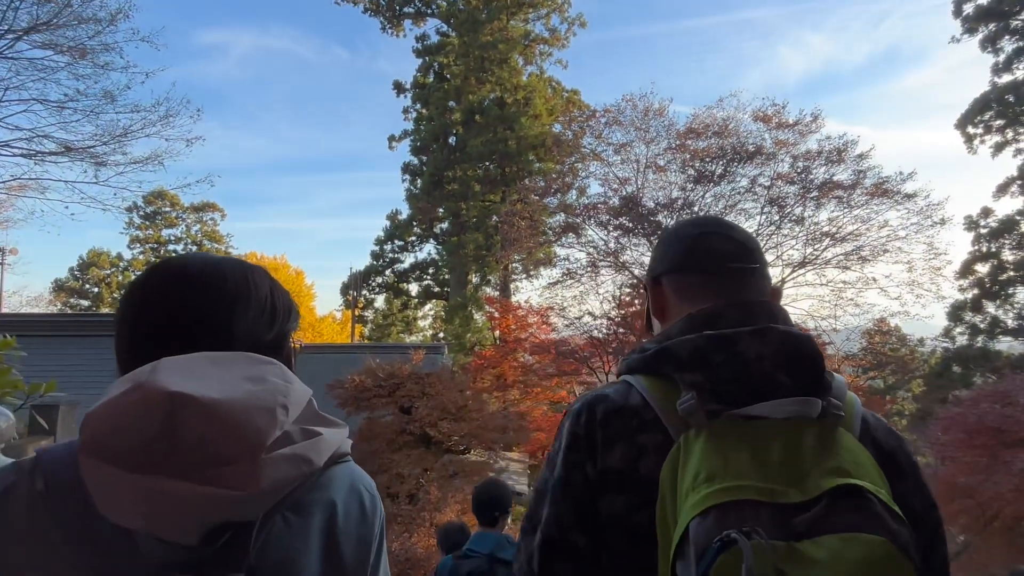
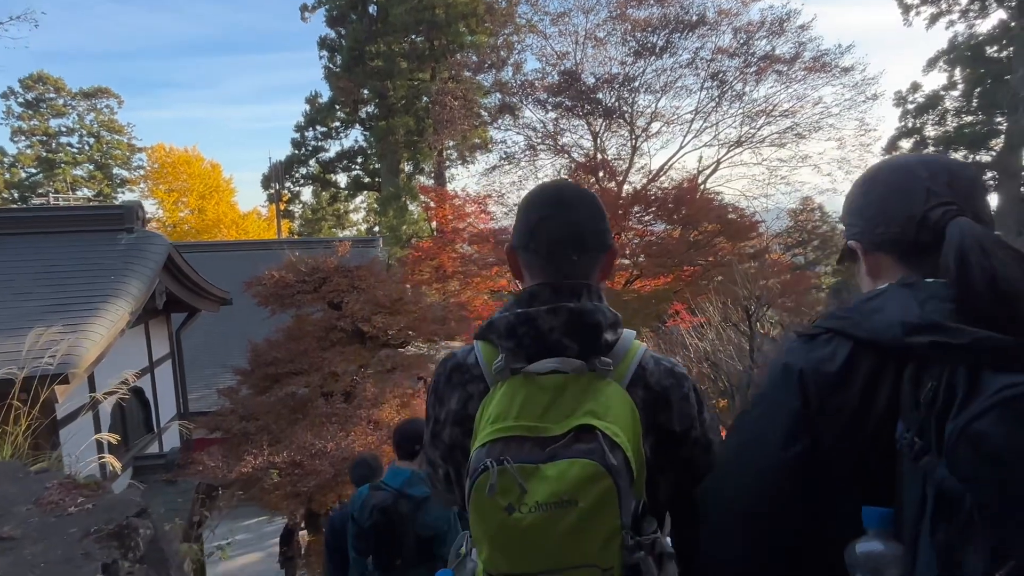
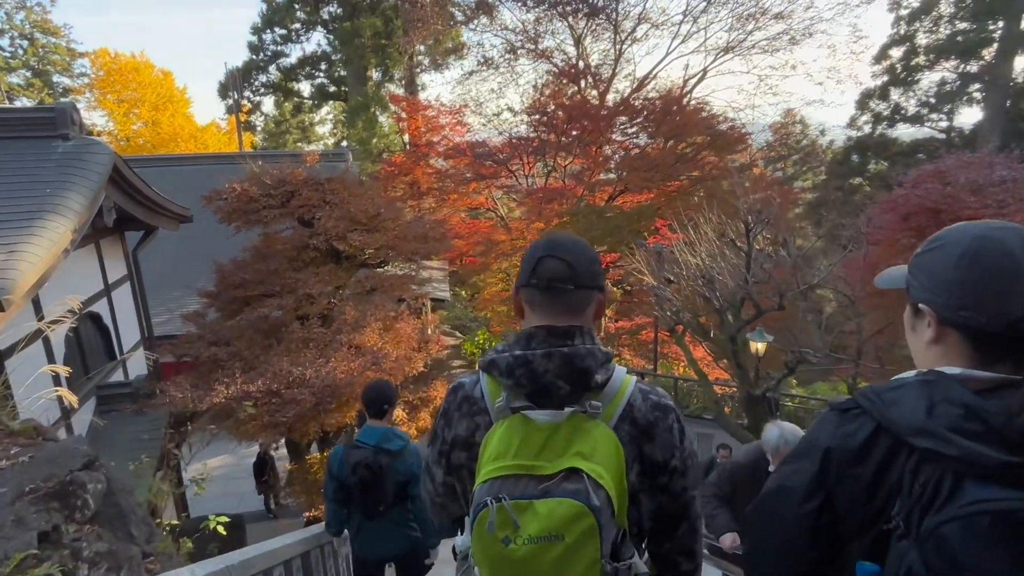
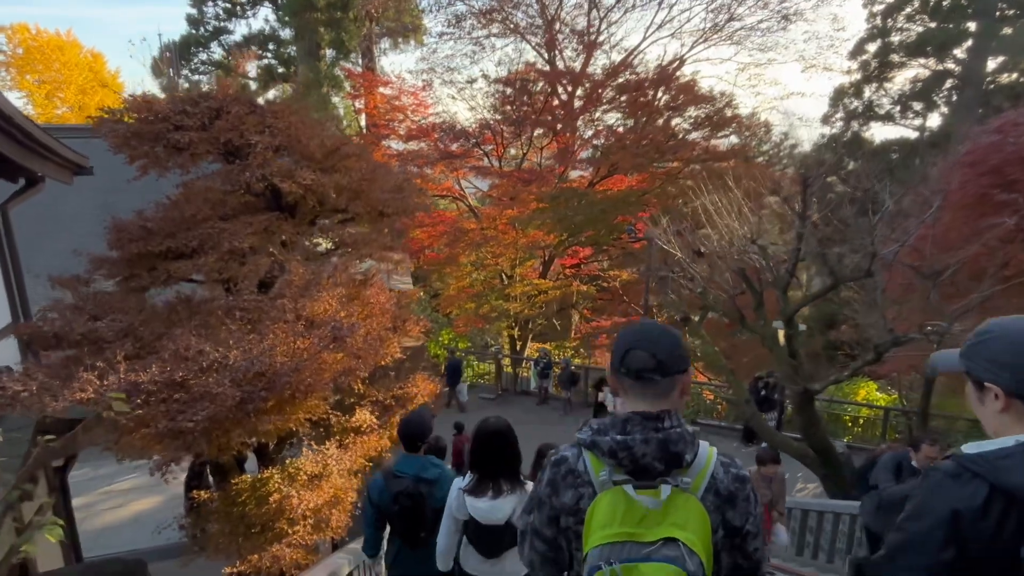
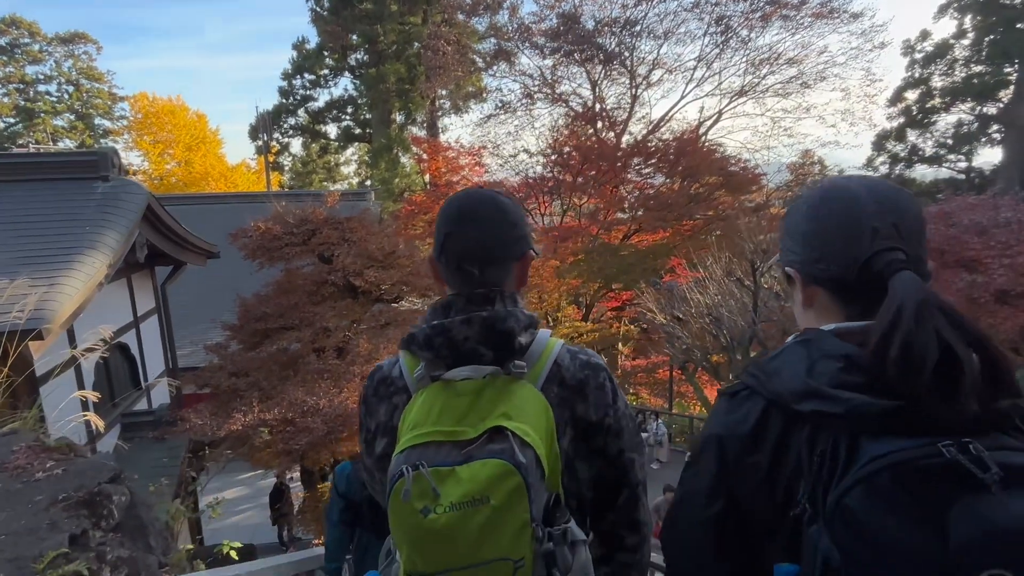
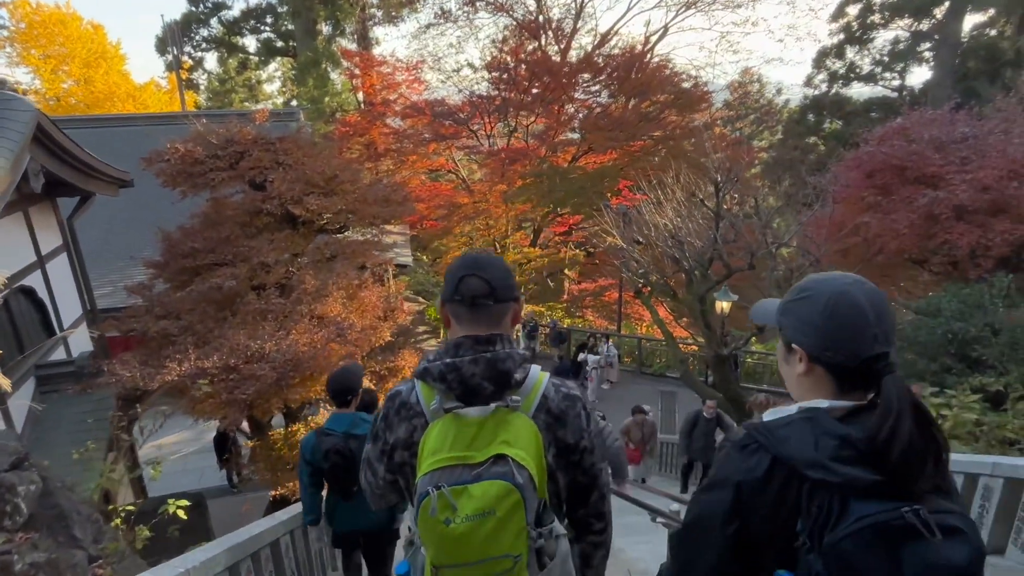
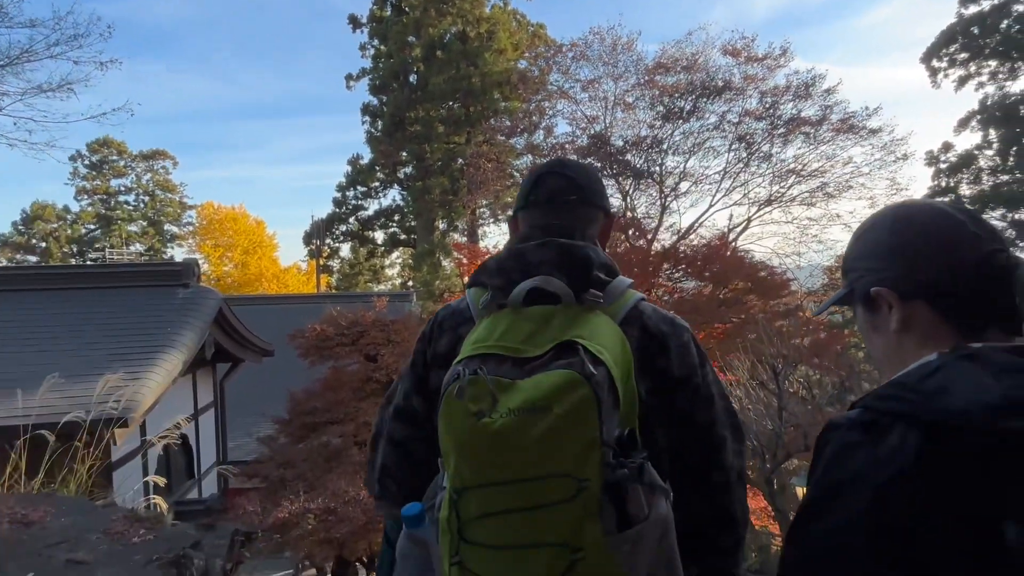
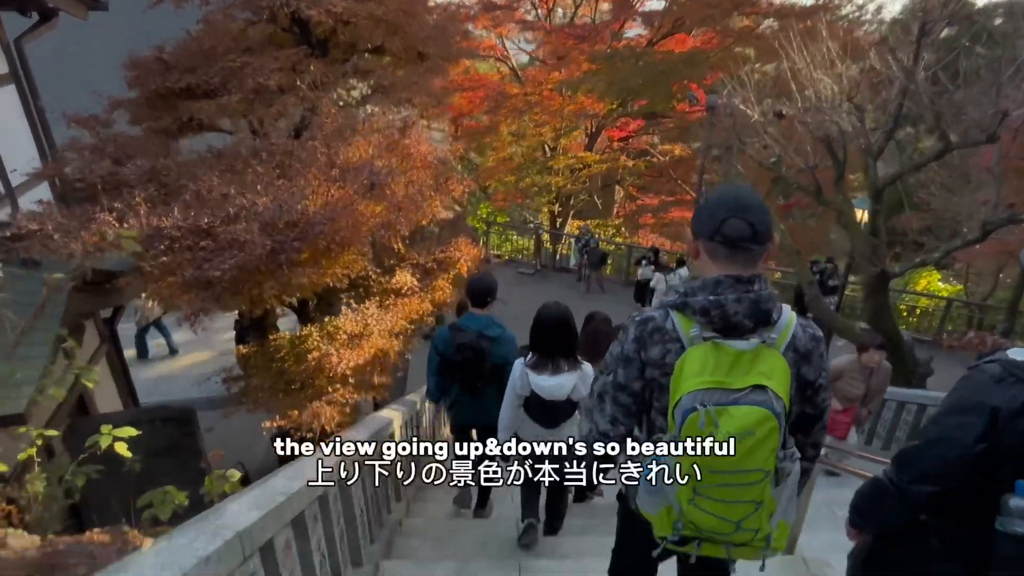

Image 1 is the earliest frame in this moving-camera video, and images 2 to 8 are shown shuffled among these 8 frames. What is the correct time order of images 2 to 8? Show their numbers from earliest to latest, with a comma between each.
7, 2, 5, 3, 6, 4, 8
